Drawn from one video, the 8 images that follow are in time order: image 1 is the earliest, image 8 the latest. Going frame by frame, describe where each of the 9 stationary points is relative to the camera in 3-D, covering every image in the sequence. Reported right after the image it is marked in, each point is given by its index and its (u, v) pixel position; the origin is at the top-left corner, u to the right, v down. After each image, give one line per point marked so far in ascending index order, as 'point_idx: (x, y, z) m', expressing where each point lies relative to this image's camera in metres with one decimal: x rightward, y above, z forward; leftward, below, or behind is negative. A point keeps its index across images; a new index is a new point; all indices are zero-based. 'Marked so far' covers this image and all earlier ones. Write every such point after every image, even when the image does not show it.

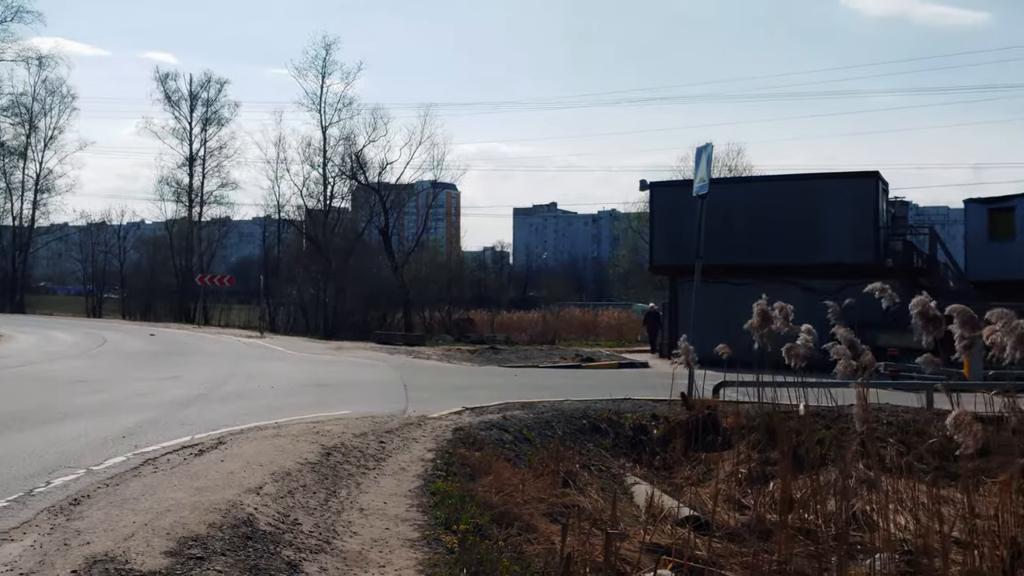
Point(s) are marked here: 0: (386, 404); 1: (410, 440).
0: (-1.8, -1.7, +15.4) m
1: (-1.1, -1.6, +11.3) m
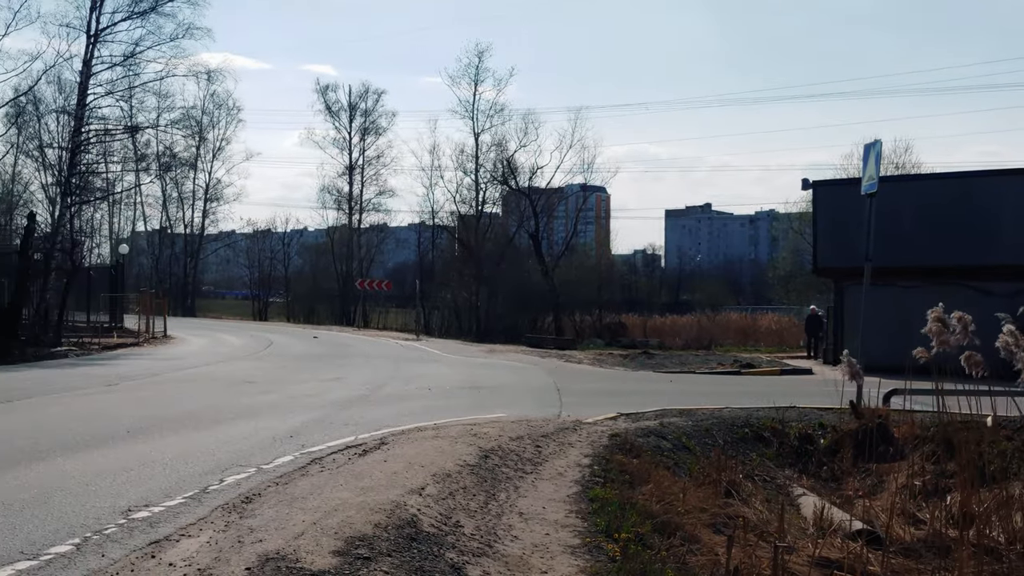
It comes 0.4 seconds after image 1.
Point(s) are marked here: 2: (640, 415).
0: (+0.4, -1.7, +15.4) m
1: (+0.6, -1.6, +11.2) m
2: (+1.7, -1.7, +14.4) m
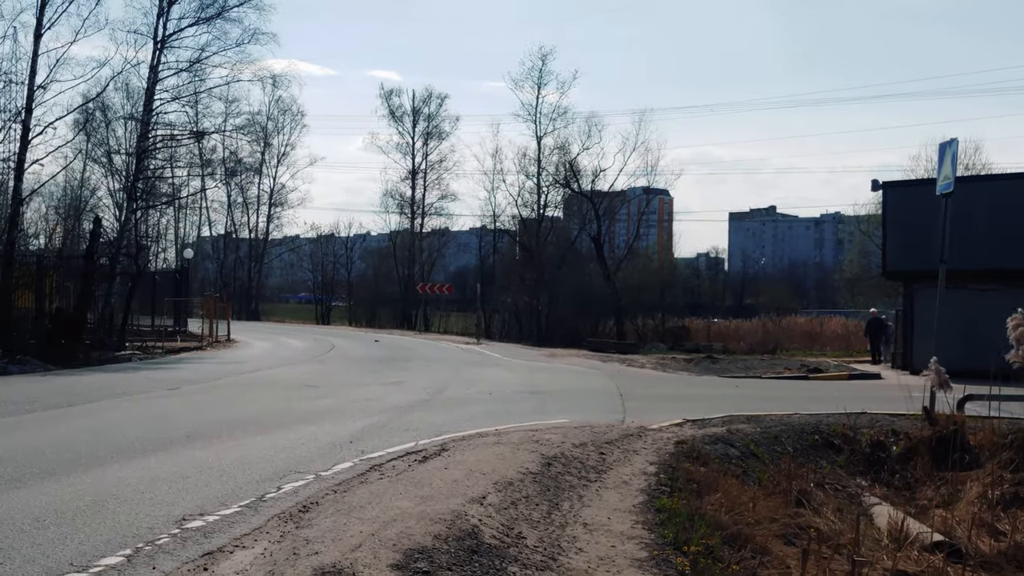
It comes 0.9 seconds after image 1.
0: (+1.3, -1.8, +15.1) m
1: (+1.2, -1.7, +10.9) m
2: (+2.5, -1.7, +14.0) m
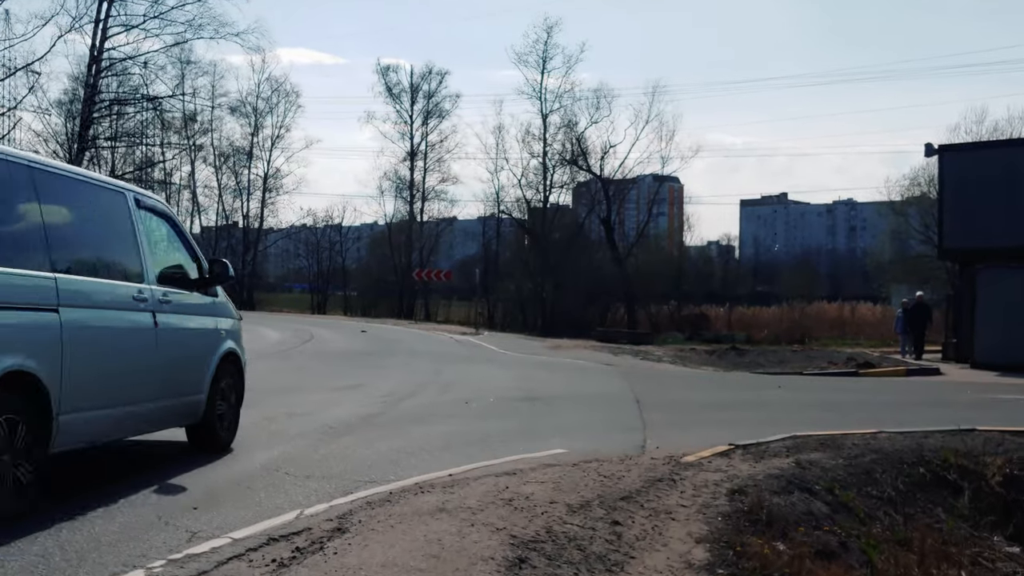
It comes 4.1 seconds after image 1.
0: (+1.1, -1.5, +10.9) m
1: (+0.9, -1.4, +6.7) m
2: (+2.3, -1.5, +9.8) m
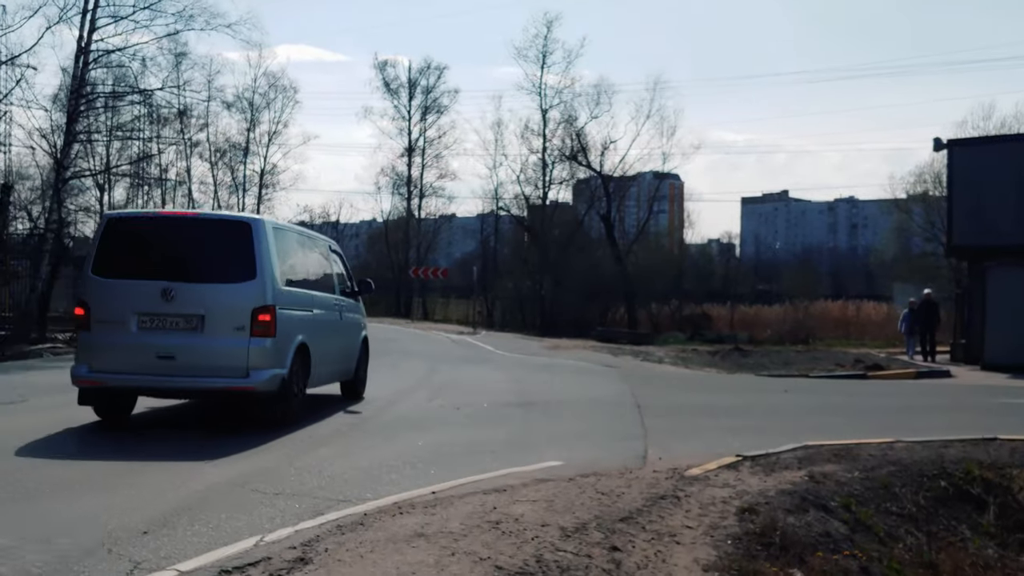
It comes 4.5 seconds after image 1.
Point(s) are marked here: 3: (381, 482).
0: (+1.0, -1.5, +10.3) m
1: (+0.9, -1.4, +6.1) m
2: (+2.2, -1.5, +9.2) m
3: (-0.9, -1.3, +7.2) m
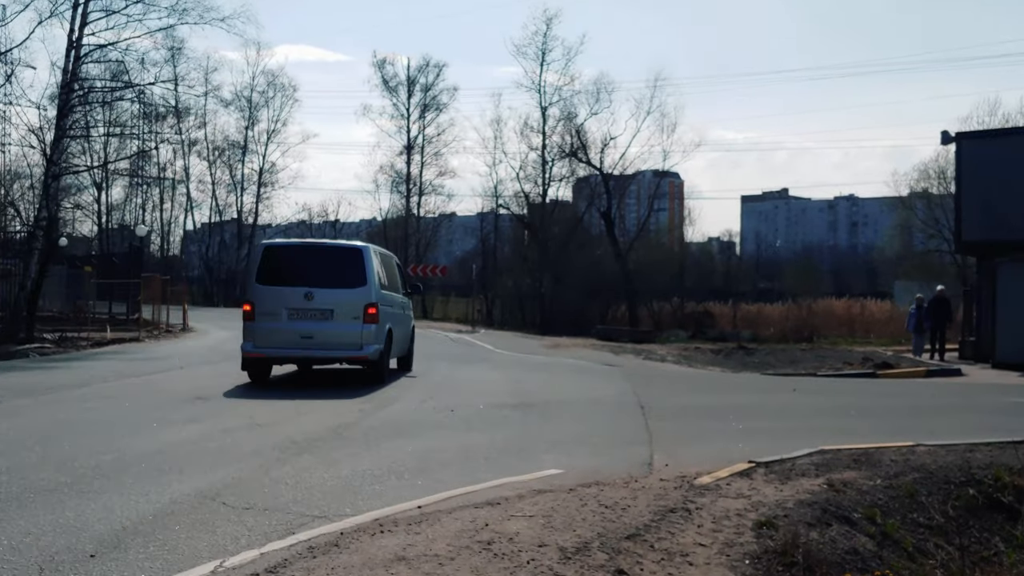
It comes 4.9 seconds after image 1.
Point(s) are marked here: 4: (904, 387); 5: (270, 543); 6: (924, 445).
0: (+1.0, -1.4, +9.6) m
1: (+0.8, -1.4, +5.4) m
2: (+2.2, -1.4, +8.5) m
3: (-0.9, -1.3, +6.6) m
4: (+6.5, -1.6, +17.8) m
5: (-1.2, -1.2, +5.3) m
6: (+3.7, -1.4, +9.7) m
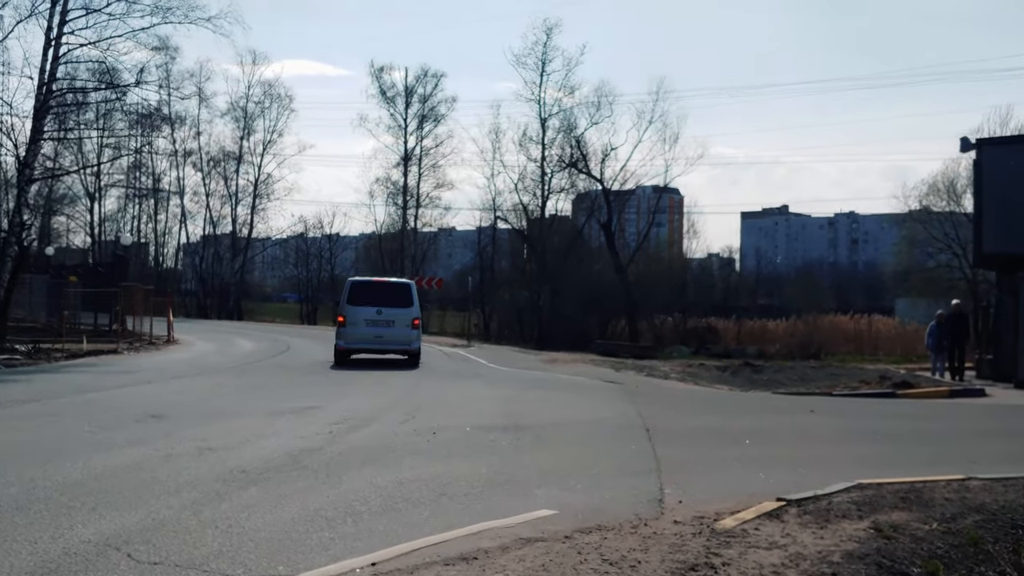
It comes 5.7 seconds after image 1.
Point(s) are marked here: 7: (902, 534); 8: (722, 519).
0: (+0.9, -1.5, +8.3) m
1: (+0.8, -1.4, +4.1) m
2: (+2.1, -1.5, +7.2) m
3: (-1.0, -1.3, +5.3) m
4: (+6.4, -1.8, +16.5) m
5: (-1.3, -1.2, +3.9) m
6: (+3.6, -1.5, +8.4) m
7: (+2.4, -1.5, +6.6) m
8: (+1.3, -1.5, +6.8) m
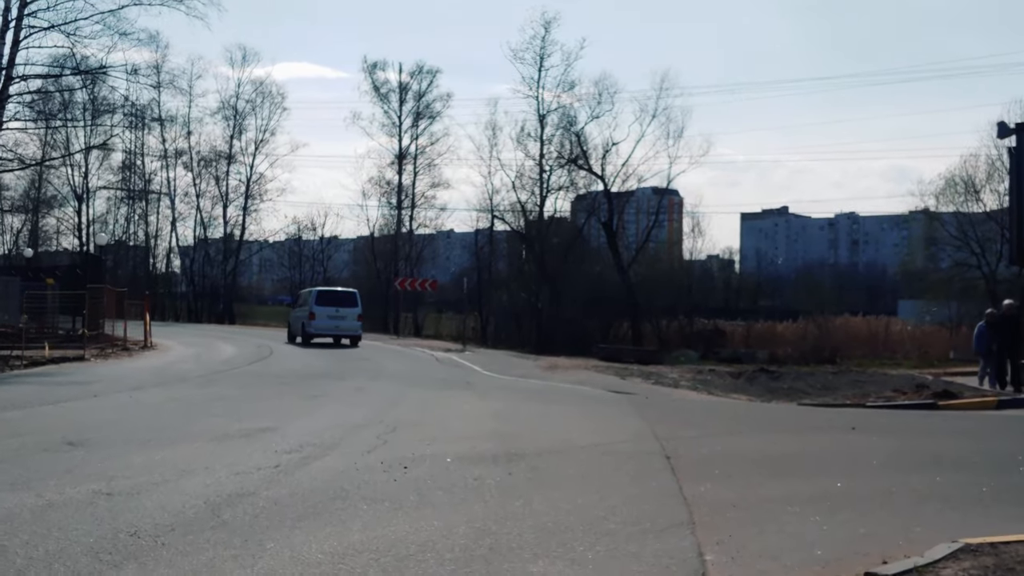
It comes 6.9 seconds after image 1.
0: (+0.8, -1.4, +6.2) m
1: (+0.7, -1.3, +2.0) m
2: (+2.0, -1.4, +5.1) m
3: (-1.1, -1.2, +3.2) m
4: (+6.3, -1.8, +14.4) m
5: (-1.3, -1.2, +1.9) m
6: (+3.6, -1.5, +6.3) m
7: (+2.3, -1.5, +4.5) m
8: (+1.3, -1.4, +4.8) m
